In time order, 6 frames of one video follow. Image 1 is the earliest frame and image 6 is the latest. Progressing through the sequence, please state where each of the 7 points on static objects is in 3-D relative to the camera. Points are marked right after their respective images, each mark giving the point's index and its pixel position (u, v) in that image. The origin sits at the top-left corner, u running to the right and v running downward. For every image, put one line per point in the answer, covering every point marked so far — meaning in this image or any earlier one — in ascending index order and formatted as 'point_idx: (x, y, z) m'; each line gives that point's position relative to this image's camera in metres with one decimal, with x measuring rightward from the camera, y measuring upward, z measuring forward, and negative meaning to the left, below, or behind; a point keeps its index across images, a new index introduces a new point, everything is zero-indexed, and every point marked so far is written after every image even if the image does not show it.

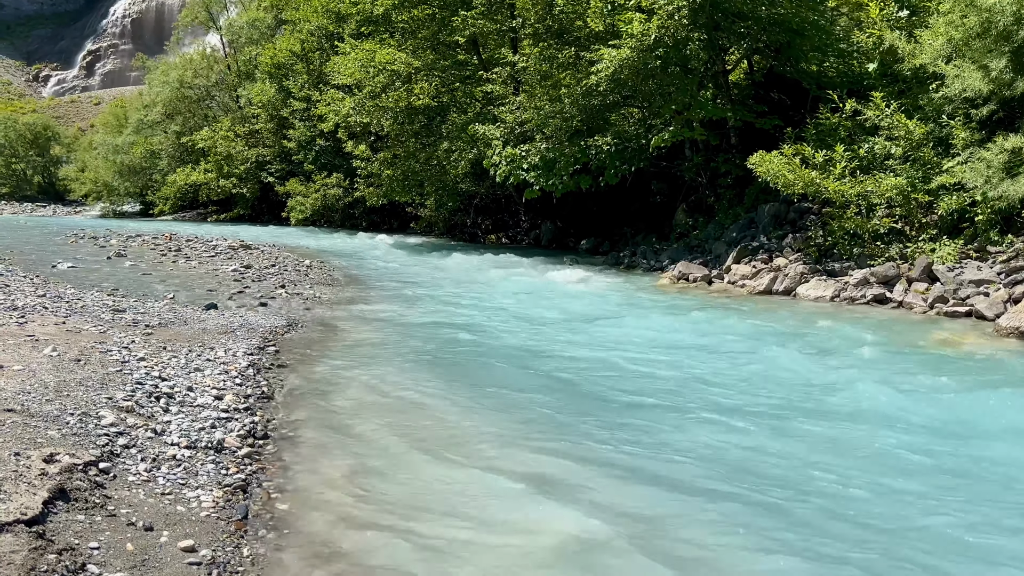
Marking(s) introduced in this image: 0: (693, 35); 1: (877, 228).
0: (+5.0, +6.9, +18.6) m
1: (+7.9, +1.3, +15.0) m
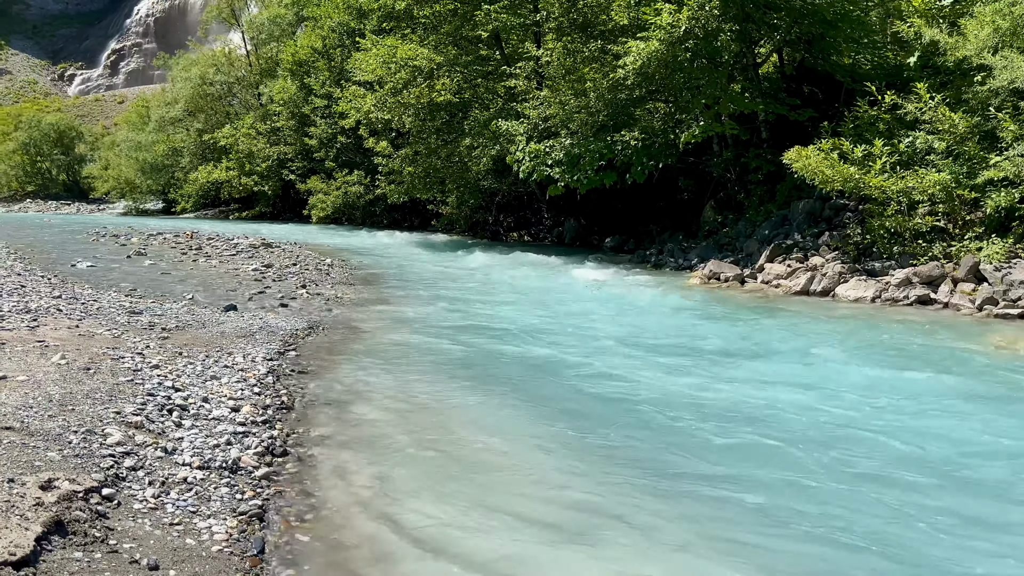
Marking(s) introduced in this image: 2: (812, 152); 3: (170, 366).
0: (+5.6, +6.9, +18.0) m
1: (+8.5, +1.3, +14.3) m
2: (+6.9, +3.1, +15.5) m
3: (-3.5, -0.8, +6.9) m
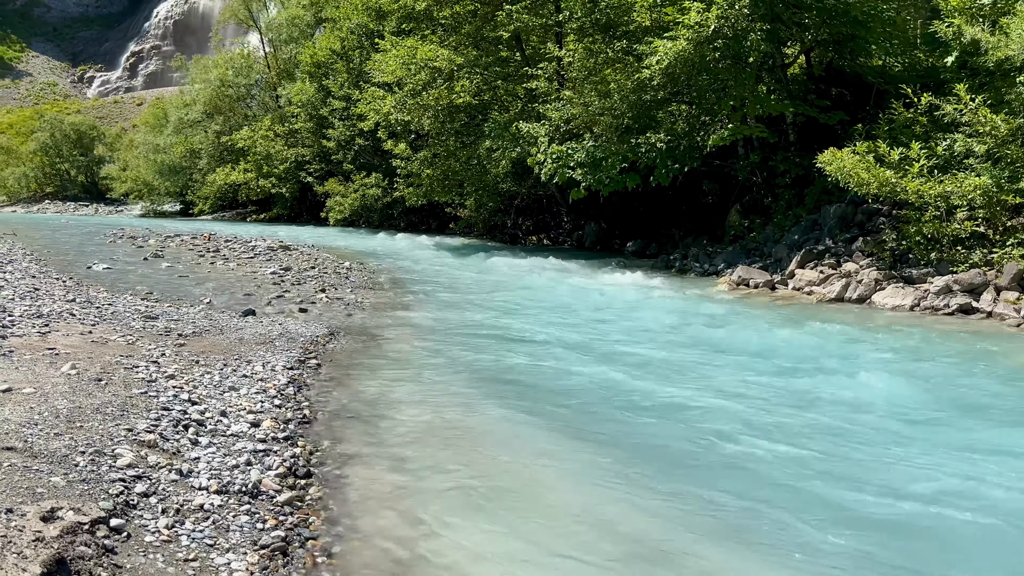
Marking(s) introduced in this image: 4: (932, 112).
0: (+6.2, +6.7, +17.5) m
1: (+9.0, +1.1, +13.7) m
2: (+7.4, +3.0, +14.9) m
3: (-3.1, -0.9, +6.6) m
4: (+10.3, +4.3, +16.7) m
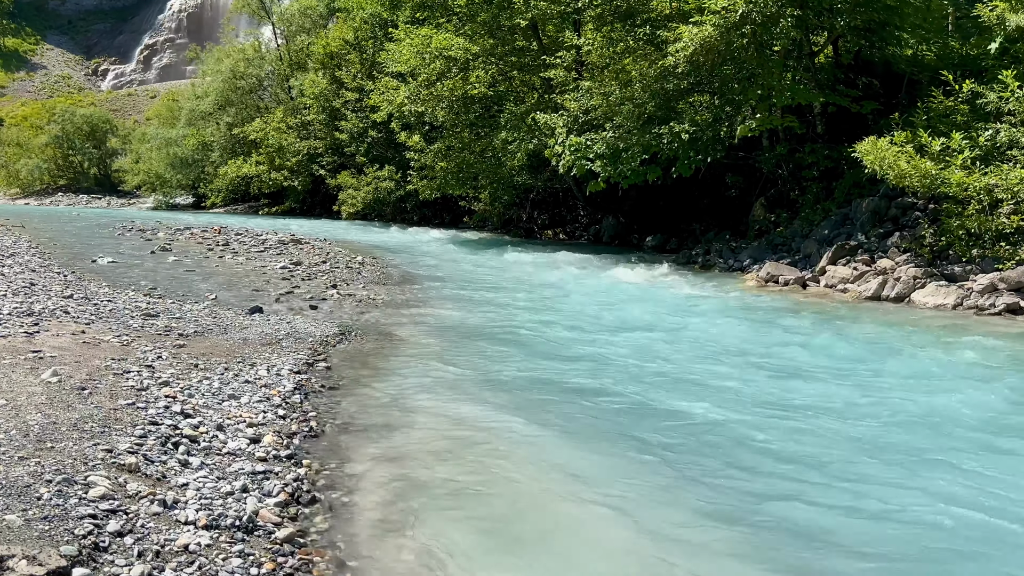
0: (+6.7, +6.8, +16.7) m
1: (+9.4, +1.2, +12.9) m
2: (+7.8, +3.0, +14.1) m
3: (-2.9, -0.8, +6.0) m
4: (+10.8, +4.4, +15.8) m
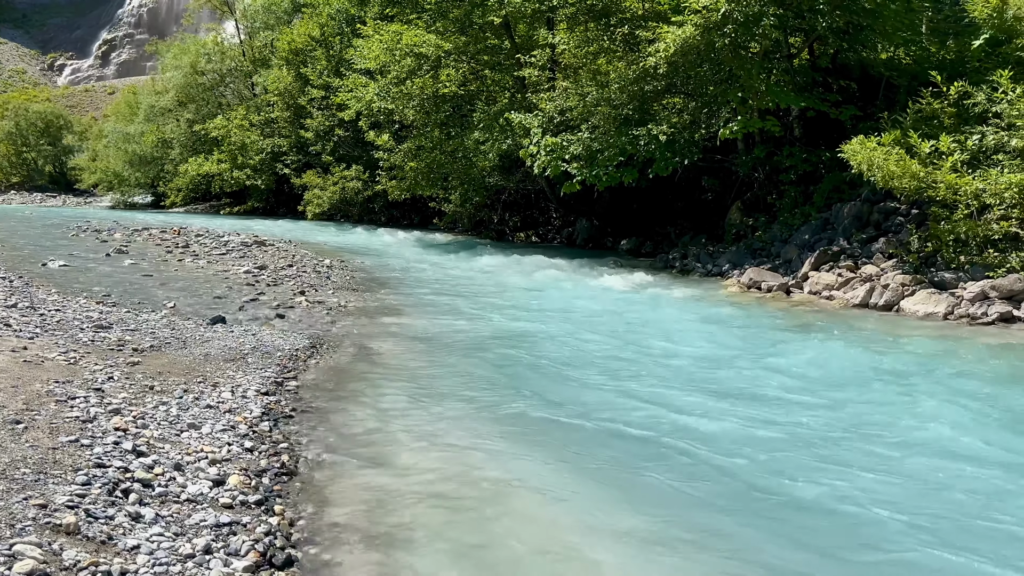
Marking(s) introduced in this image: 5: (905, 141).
0: (+6.2, +6.7, +16.4) m
1: (+9.0, +1.0, +12.8) m
2: (+7.4, +2.9, +14.0) m
3: (-2.9, -1.0, +5.3) m
4: (+10.3, +4.2, +15.8) m
5: (+8.4, +3.1, +14.7) m
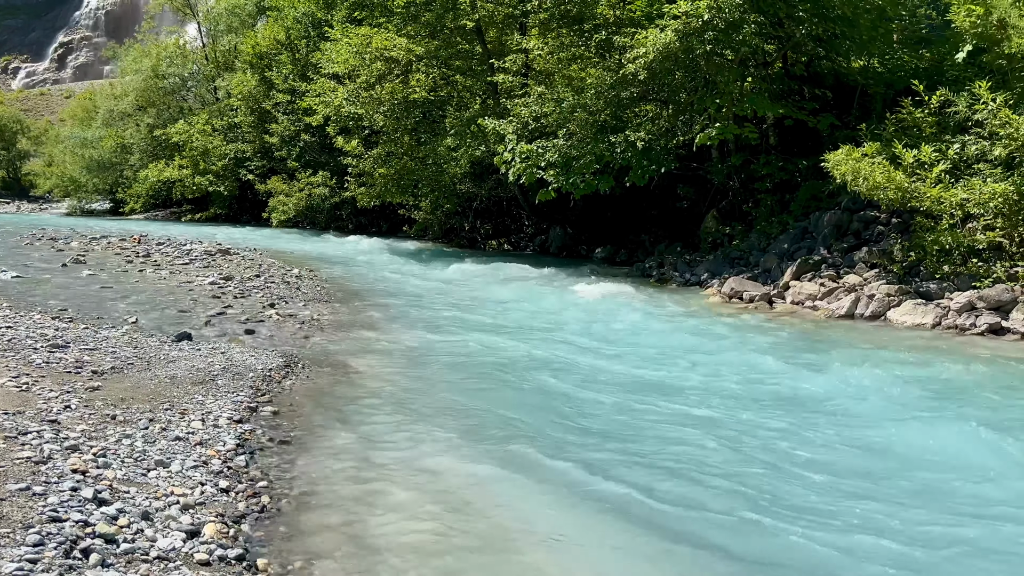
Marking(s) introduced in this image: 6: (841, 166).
0: (+5.6, +6.4, +16.4) m
1: (+8.6, +0.8, +12.9) m
2: (+7.0, +2.7, +13.9) m
3: (-2.9, -1.1, +4.7) m
4: (+9.8, +4.0, +15.9) m
5: (+8.0, +2.9, +14.7) m
6: (+6.7, +2.5, +14.2) m
